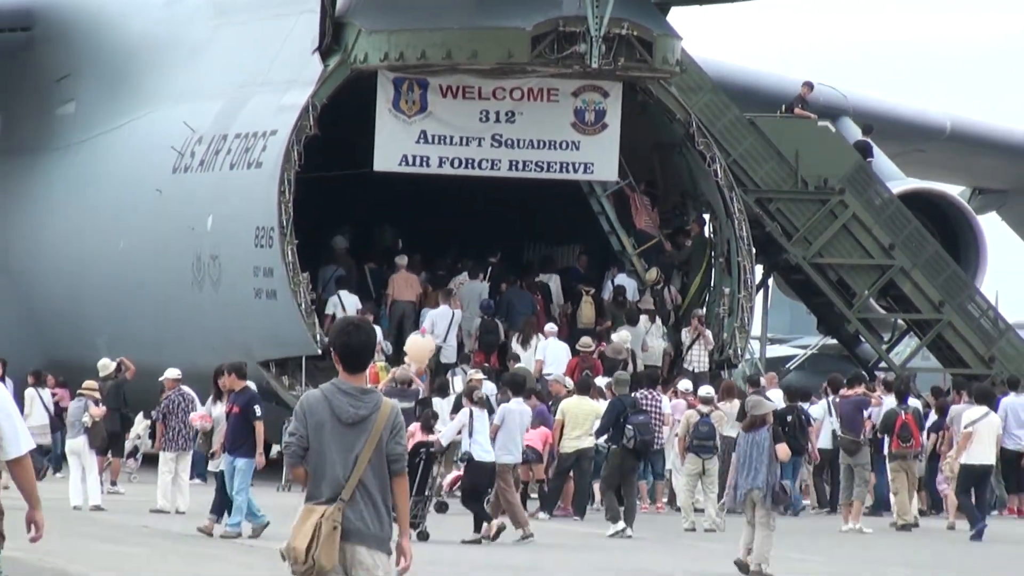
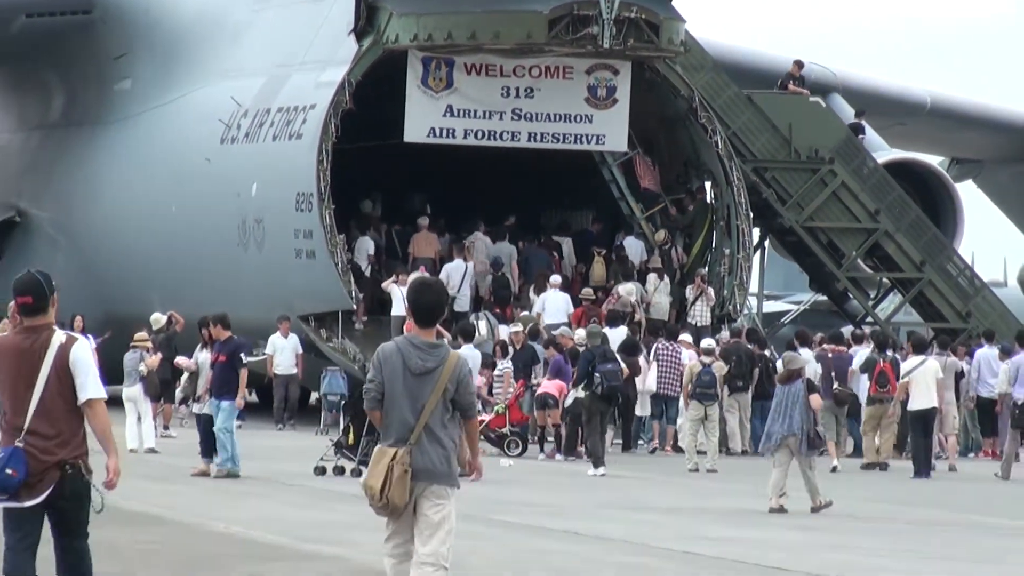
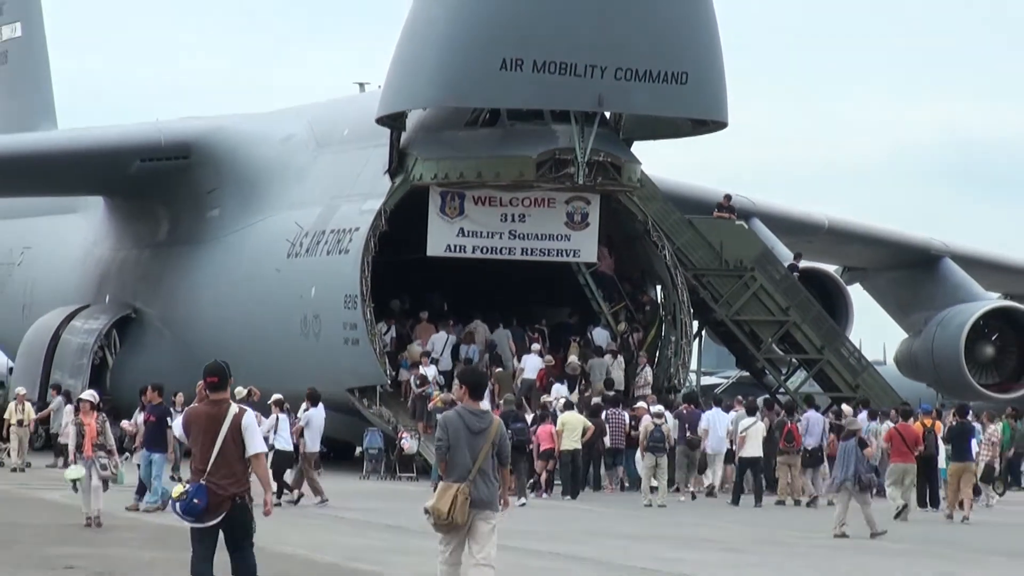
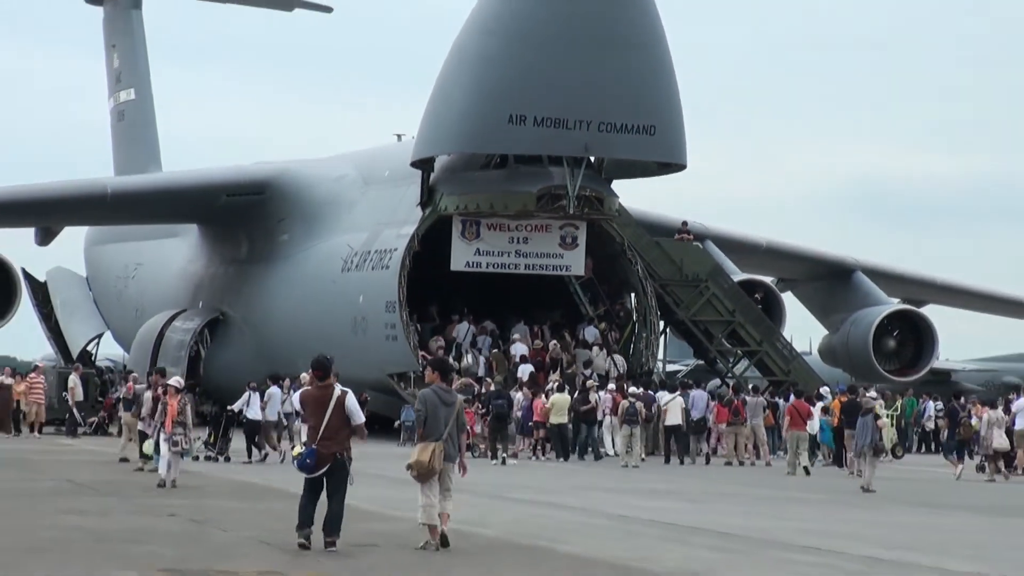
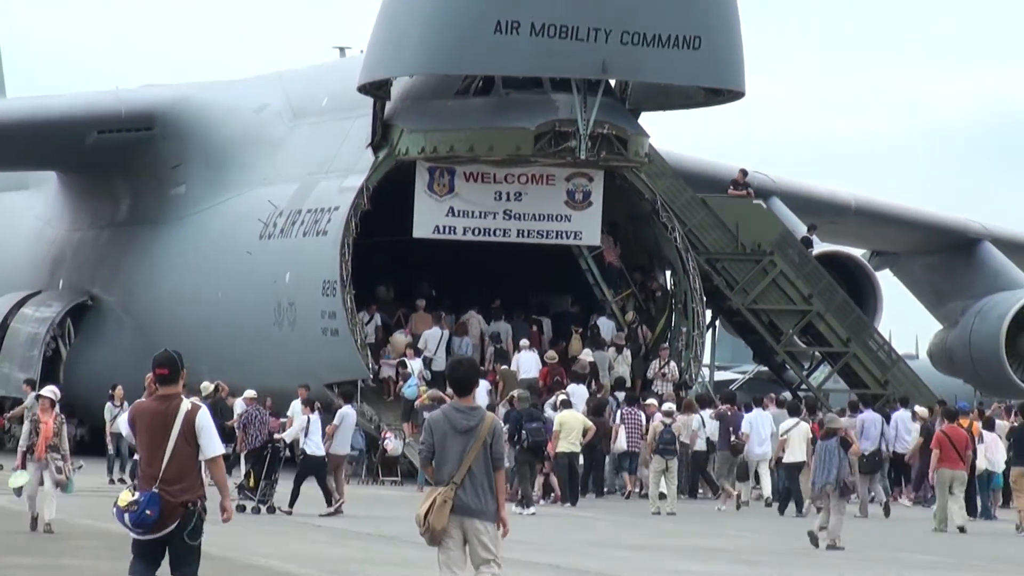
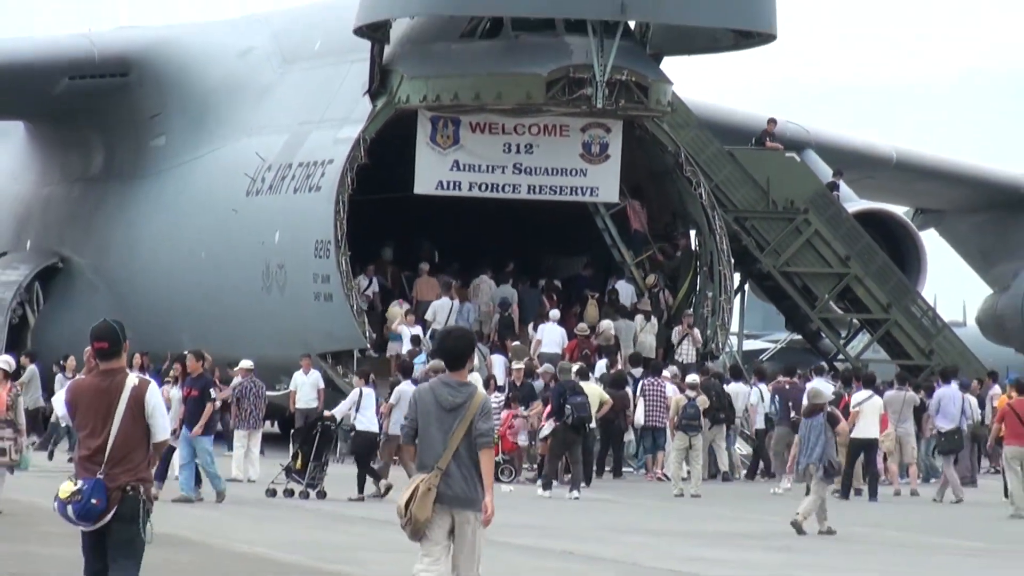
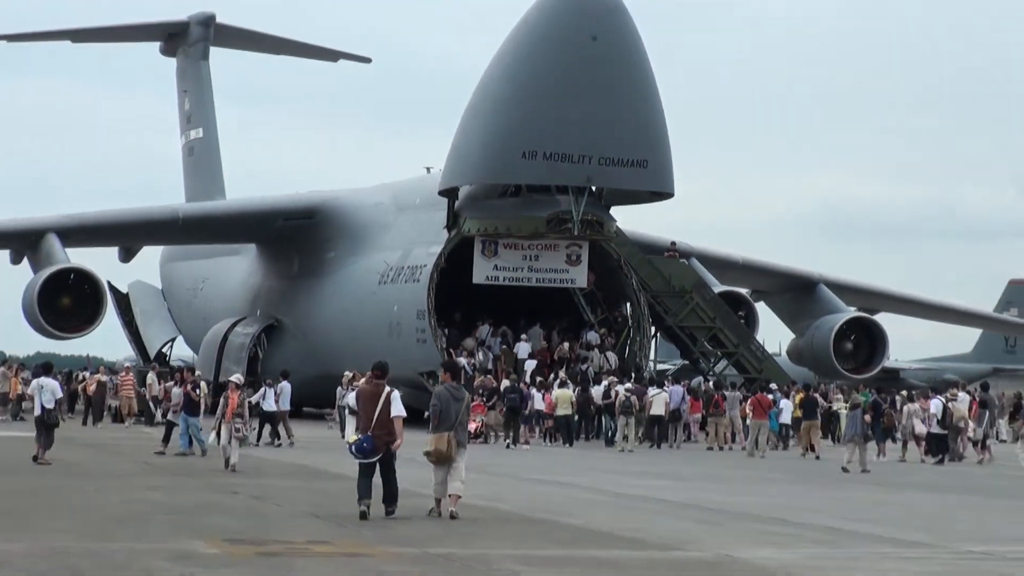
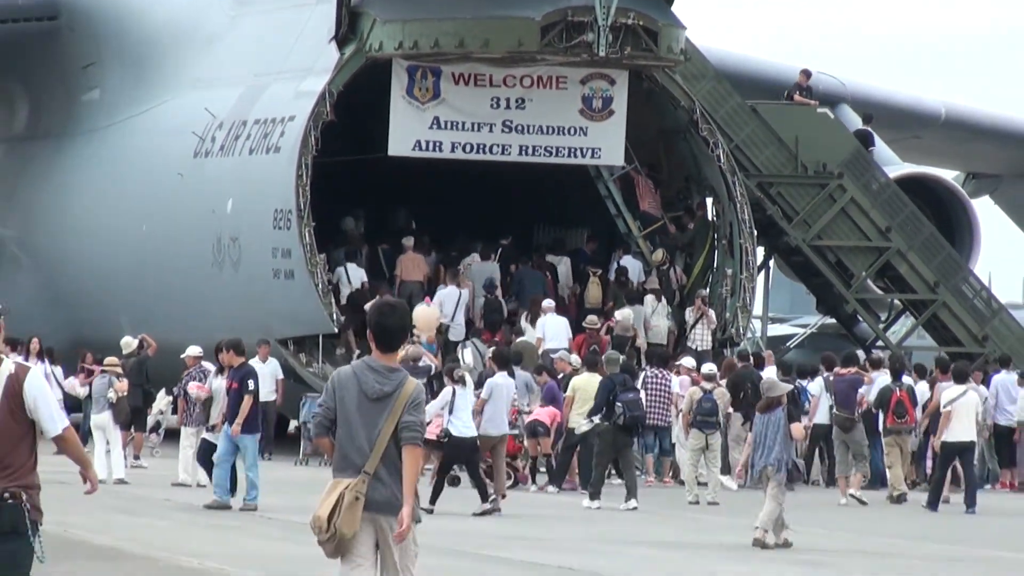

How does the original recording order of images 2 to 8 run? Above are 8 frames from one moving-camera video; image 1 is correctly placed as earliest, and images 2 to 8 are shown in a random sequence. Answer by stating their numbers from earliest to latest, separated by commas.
8, 2, 6, 5, 3, 4, 7
